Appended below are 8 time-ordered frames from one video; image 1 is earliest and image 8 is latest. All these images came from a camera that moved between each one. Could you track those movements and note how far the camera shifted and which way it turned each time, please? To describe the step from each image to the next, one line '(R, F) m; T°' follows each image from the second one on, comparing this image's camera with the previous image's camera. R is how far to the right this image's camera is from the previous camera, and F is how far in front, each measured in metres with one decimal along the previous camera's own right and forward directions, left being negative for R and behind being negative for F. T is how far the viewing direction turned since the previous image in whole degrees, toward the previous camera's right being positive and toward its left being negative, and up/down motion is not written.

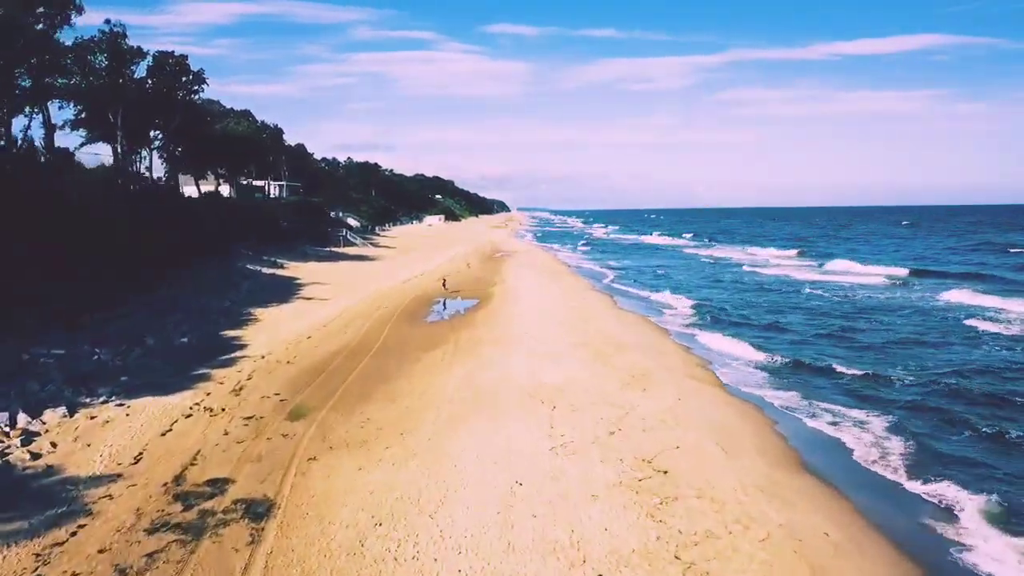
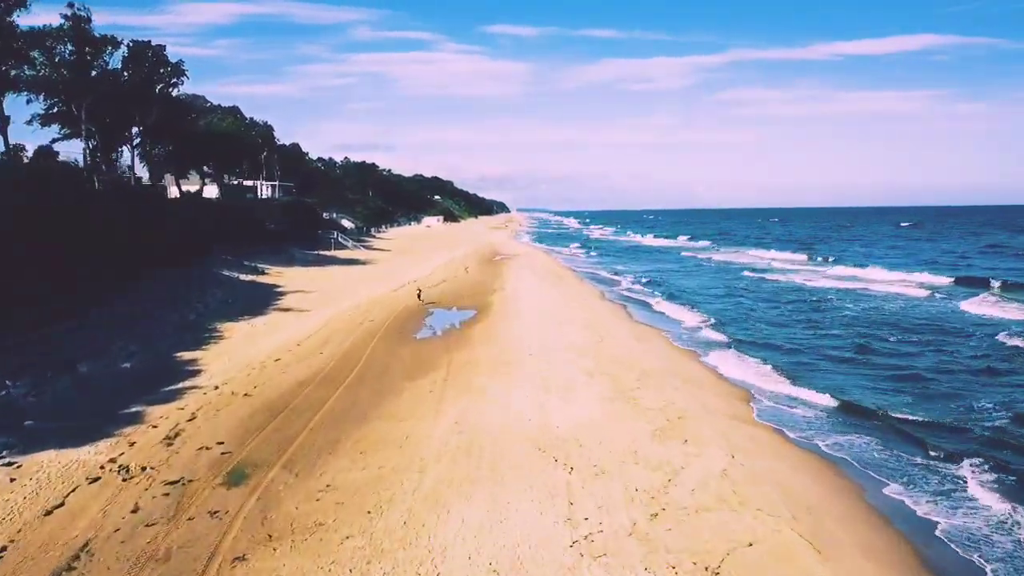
(-0.1, +3.3) m; 0°
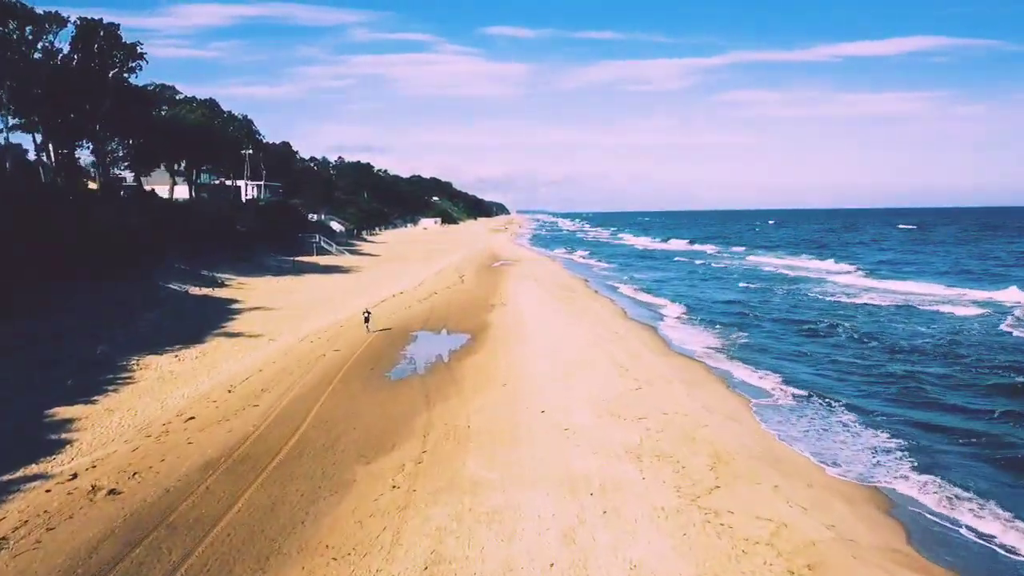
(-0.1, +5.6) m; 0°
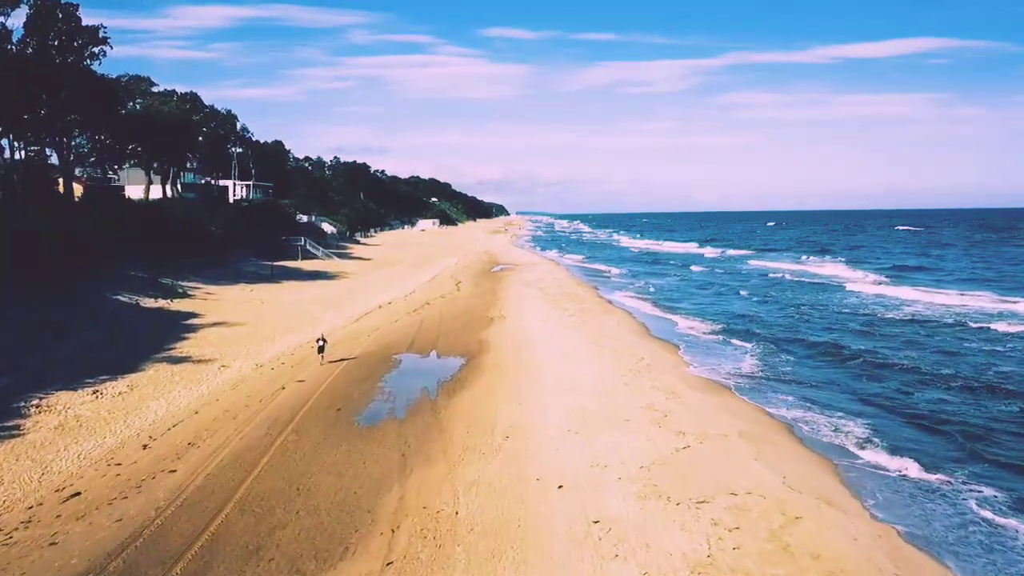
(-0.1, +4.0) m; 0°
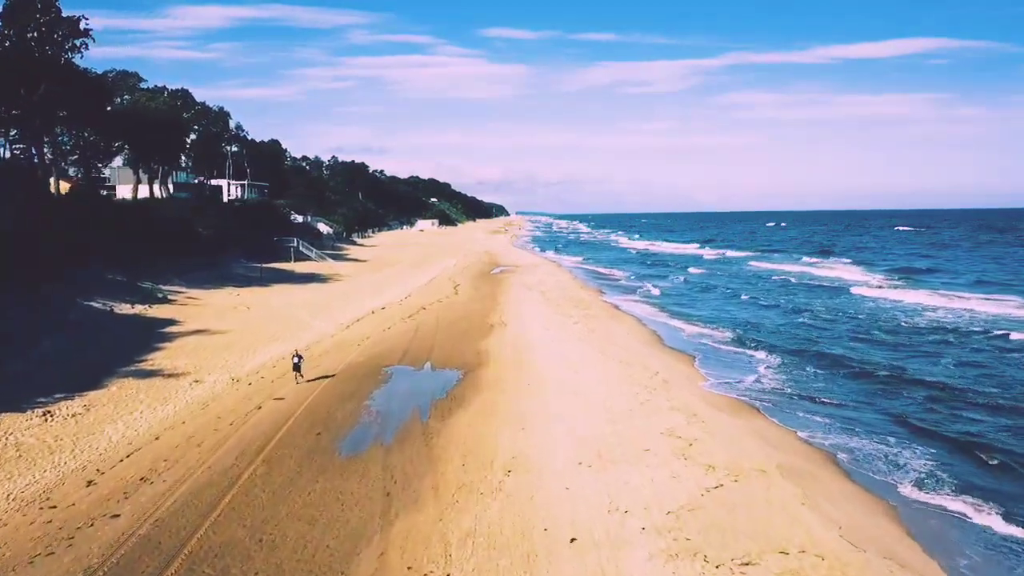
(0.0, +1.7) m; 0°
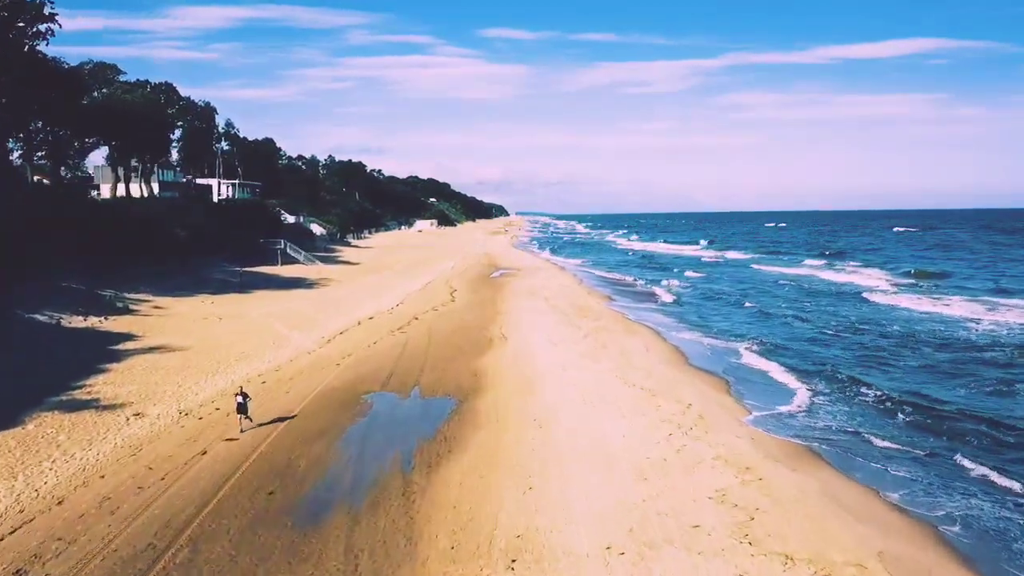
(-0.1, +2.9) m; 0°
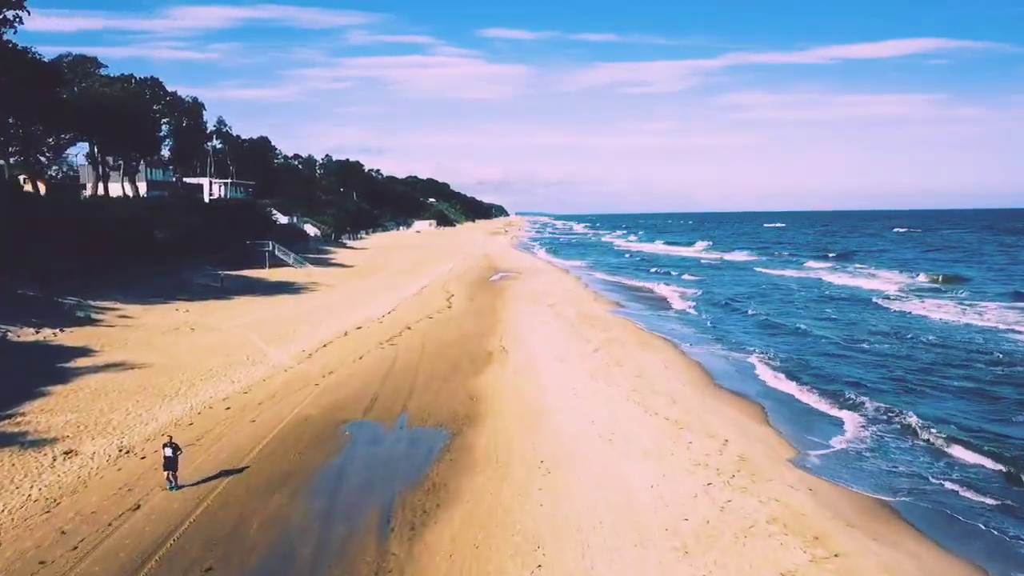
(0.0, +2.3) m; 0°
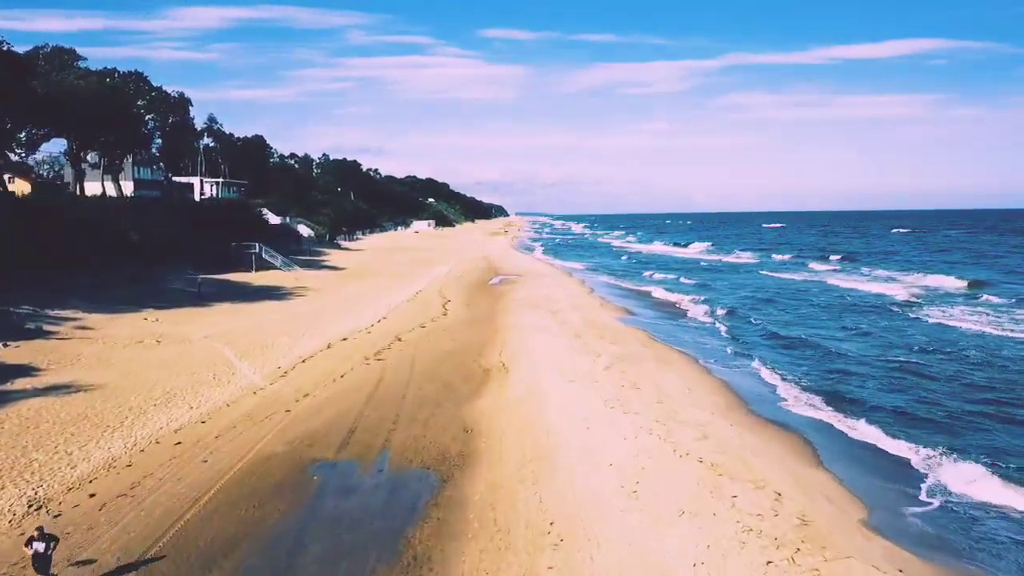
(0.0, +2.3) m; 0°
